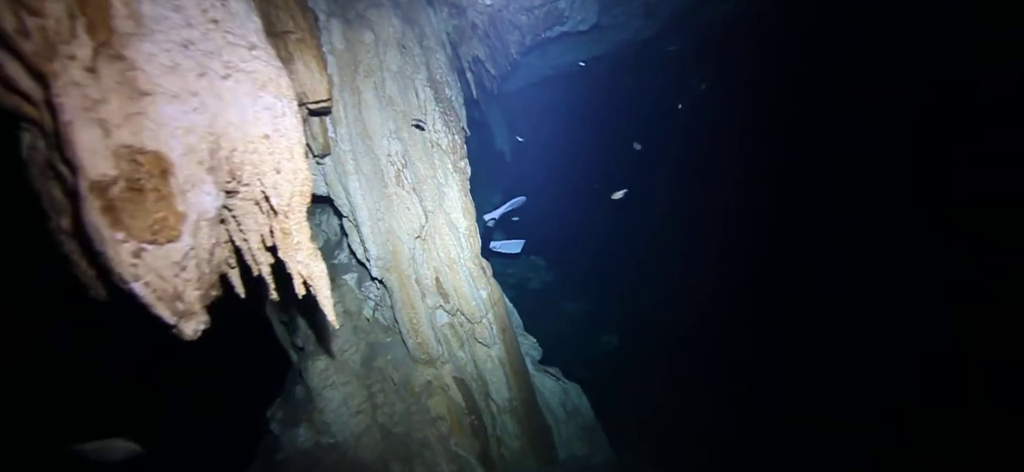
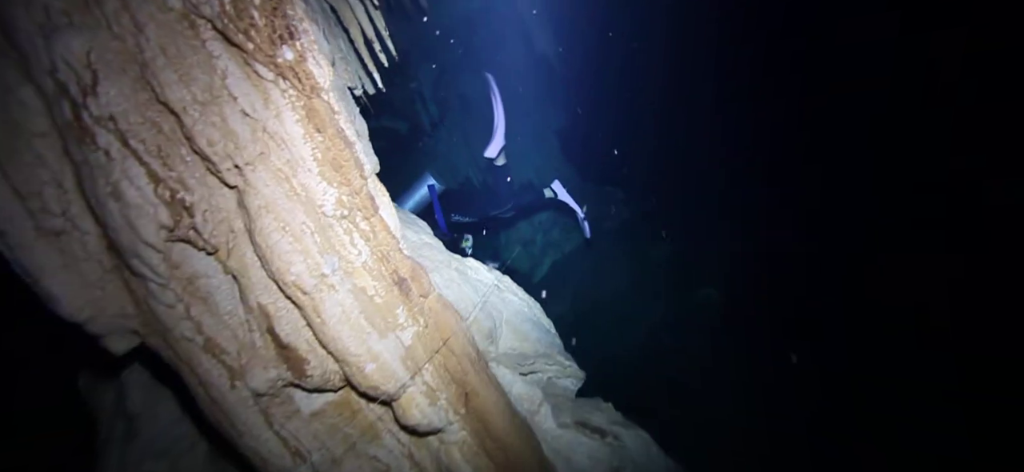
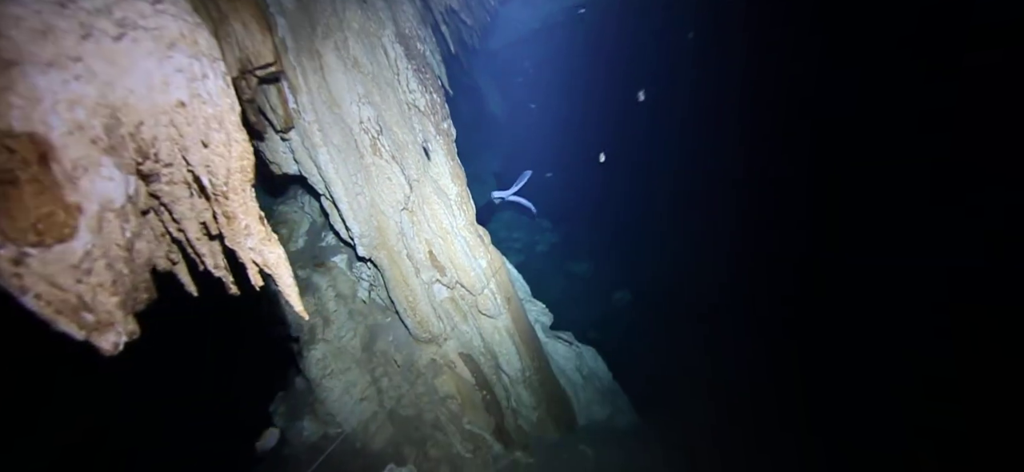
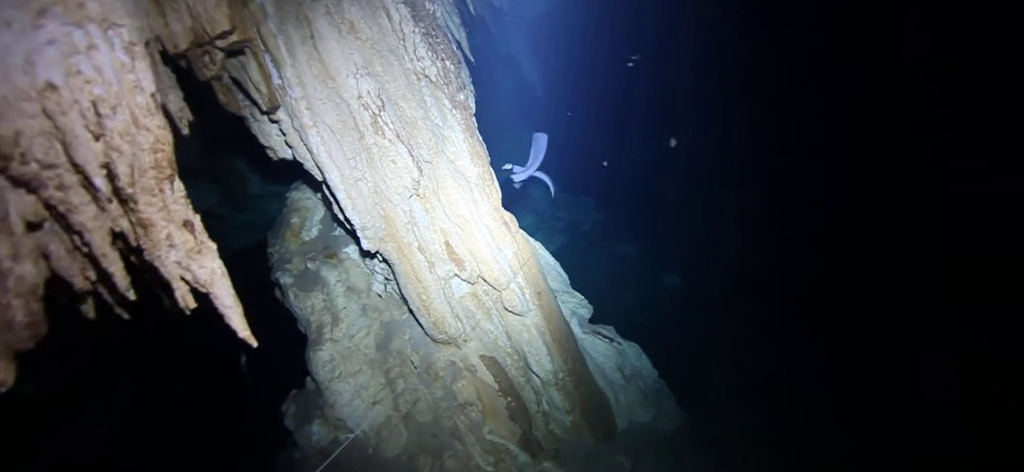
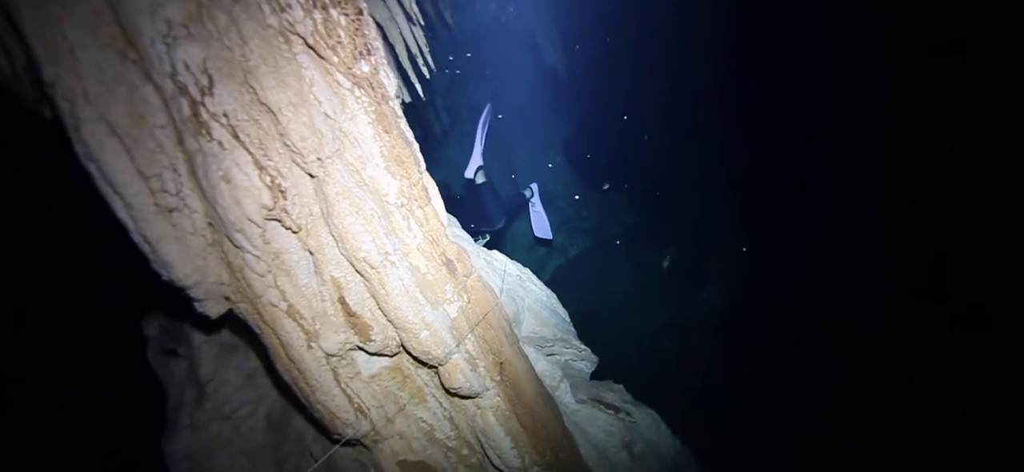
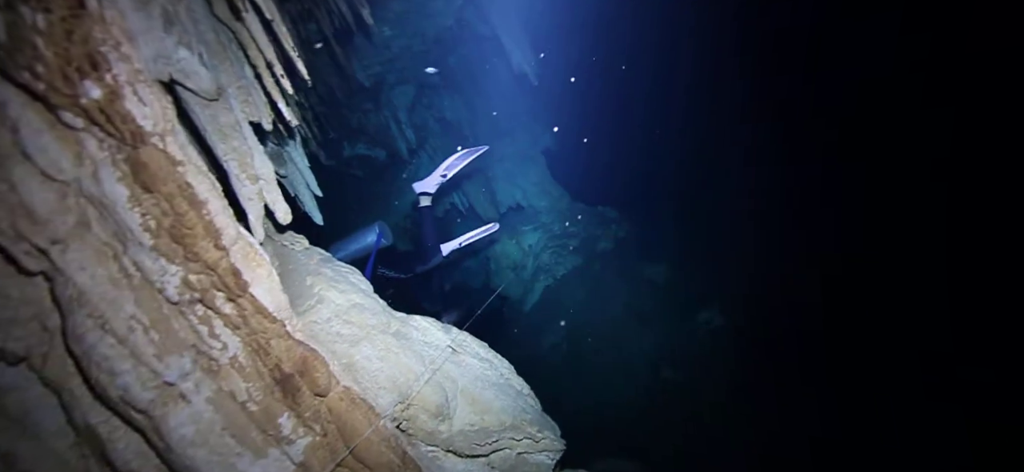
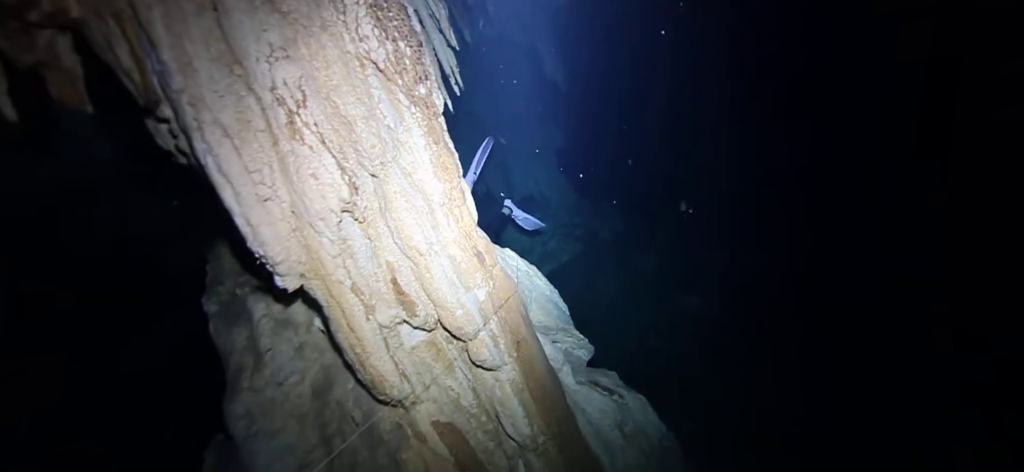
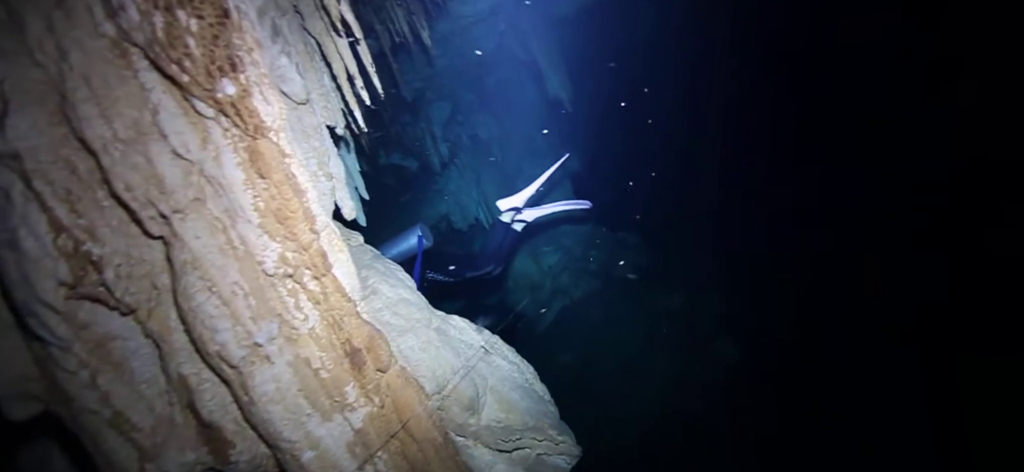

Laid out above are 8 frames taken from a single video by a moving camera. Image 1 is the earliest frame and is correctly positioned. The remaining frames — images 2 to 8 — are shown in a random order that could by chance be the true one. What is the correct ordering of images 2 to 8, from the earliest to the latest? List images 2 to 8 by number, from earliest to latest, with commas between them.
3, 4, 7, 5, 2, 8, 6
